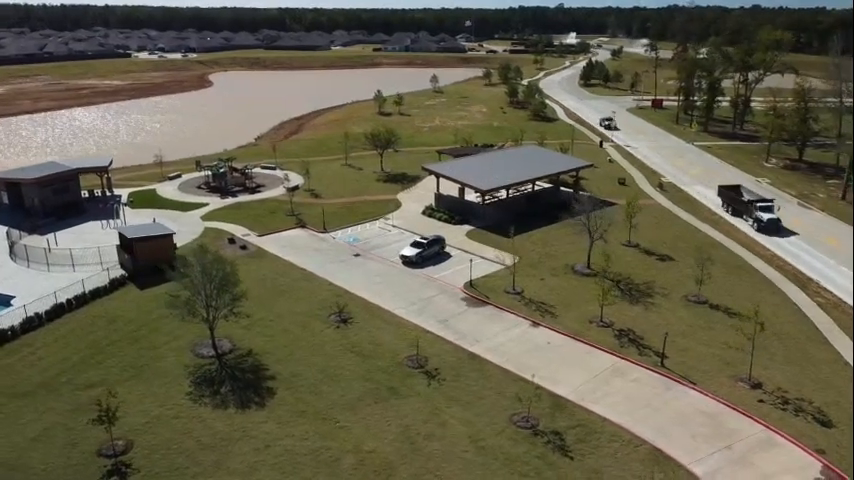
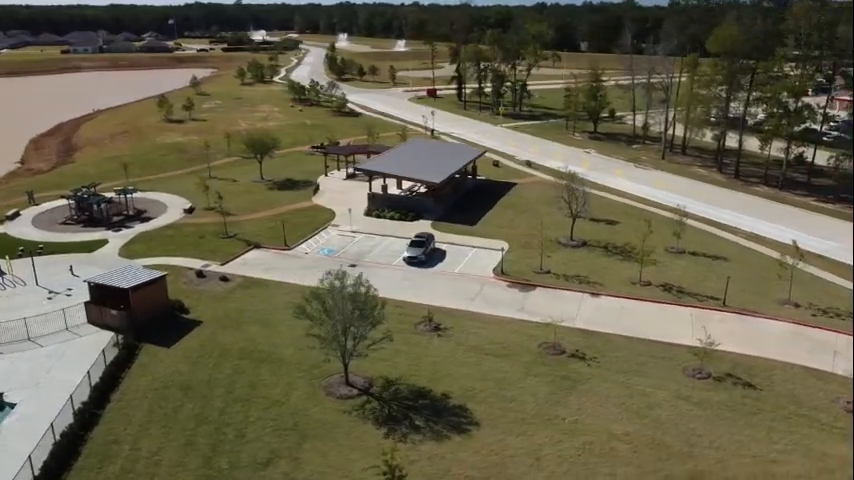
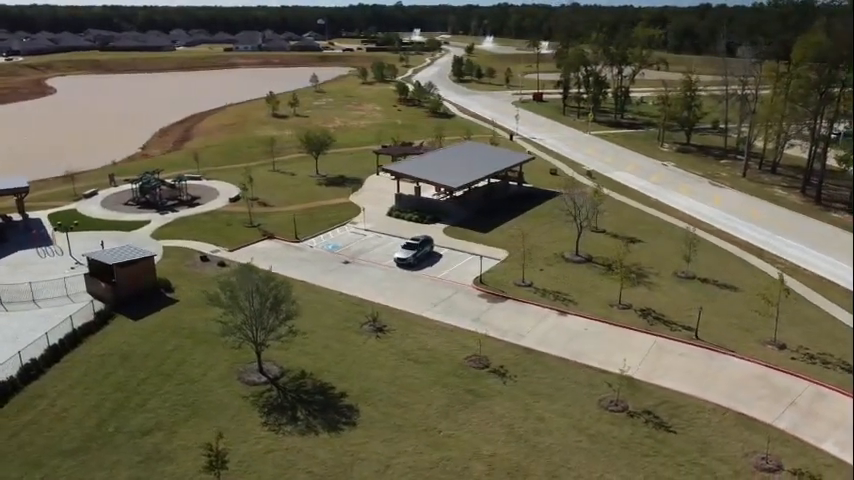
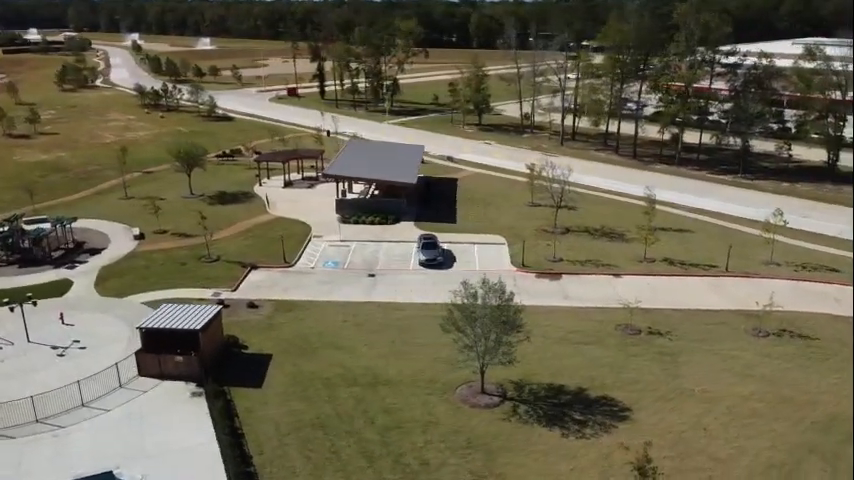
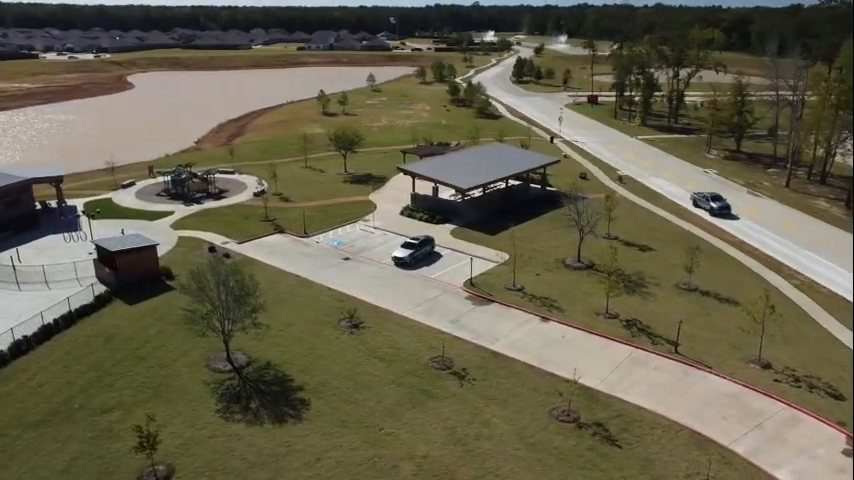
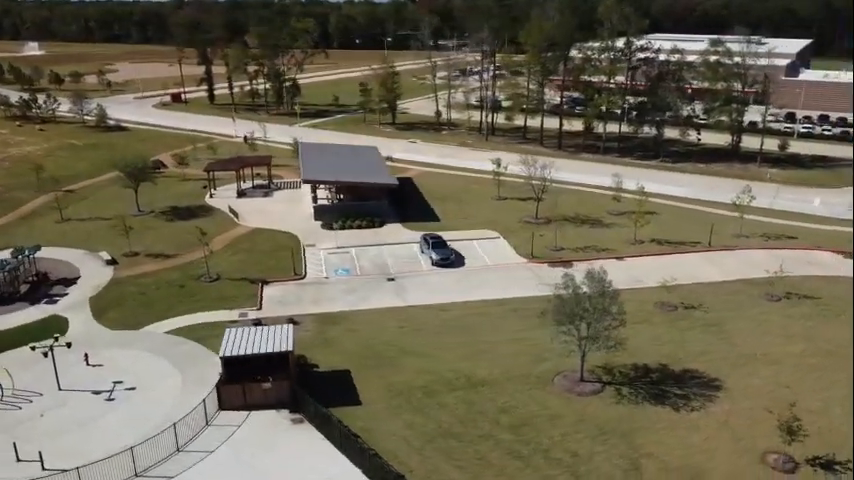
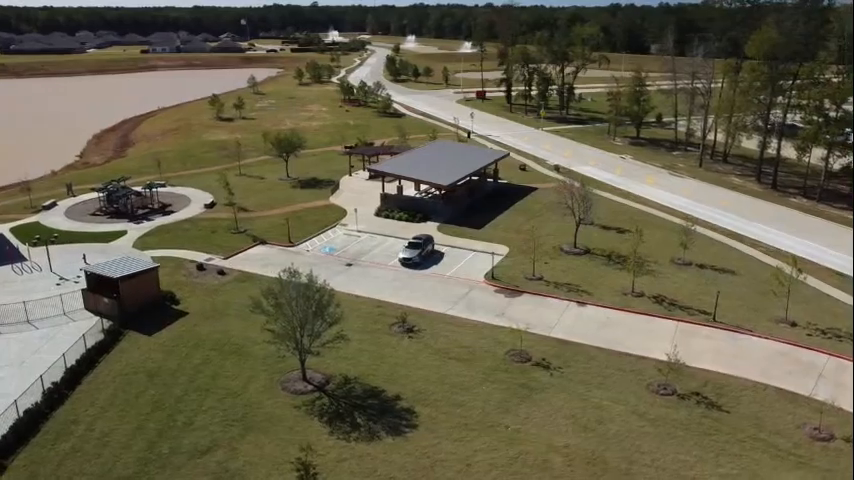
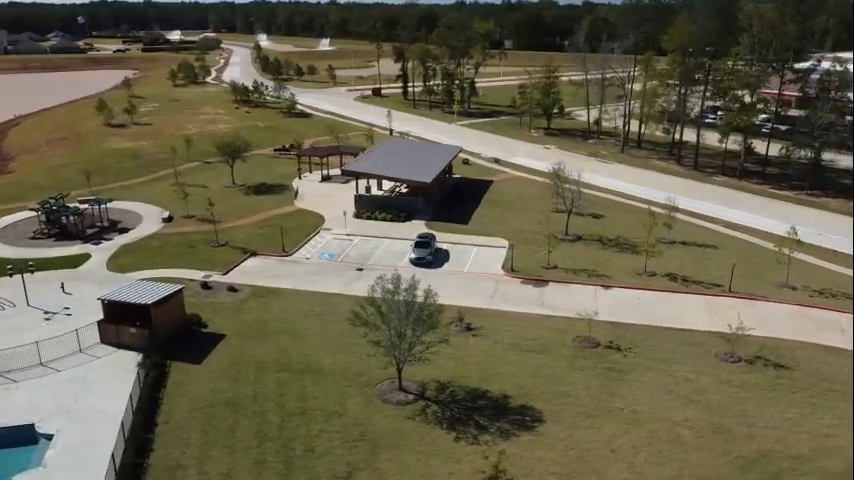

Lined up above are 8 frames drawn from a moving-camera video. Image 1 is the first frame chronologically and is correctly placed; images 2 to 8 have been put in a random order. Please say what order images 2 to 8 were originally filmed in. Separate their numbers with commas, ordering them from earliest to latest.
5, 3, 7, 2, 8, 4, 6
